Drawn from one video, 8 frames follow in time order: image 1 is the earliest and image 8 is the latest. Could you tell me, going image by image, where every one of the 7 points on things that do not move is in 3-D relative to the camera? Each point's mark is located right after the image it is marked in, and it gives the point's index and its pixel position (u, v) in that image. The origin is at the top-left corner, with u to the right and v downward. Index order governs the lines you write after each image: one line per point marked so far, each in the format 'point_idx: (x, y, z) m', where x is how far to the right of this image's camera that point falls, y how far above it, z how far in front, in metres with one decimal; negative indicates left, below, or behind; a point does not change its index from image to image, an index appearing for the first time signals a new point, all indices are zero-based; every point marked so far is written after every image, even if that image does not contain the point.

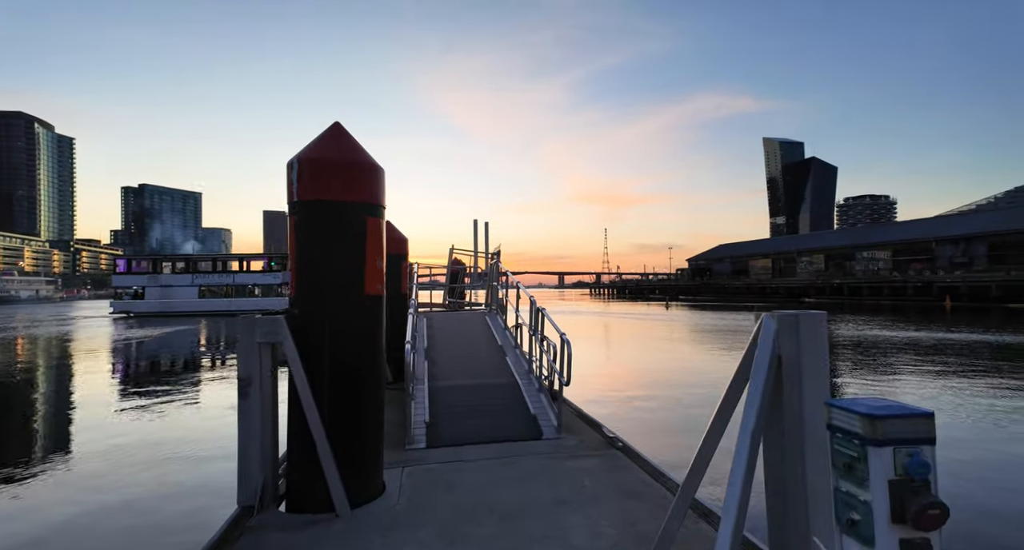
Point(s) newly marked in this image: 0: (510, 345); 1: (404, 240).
0: (0.0, -0.9, +6.4) m
1: (-1.5, +0.5, +7.2) m
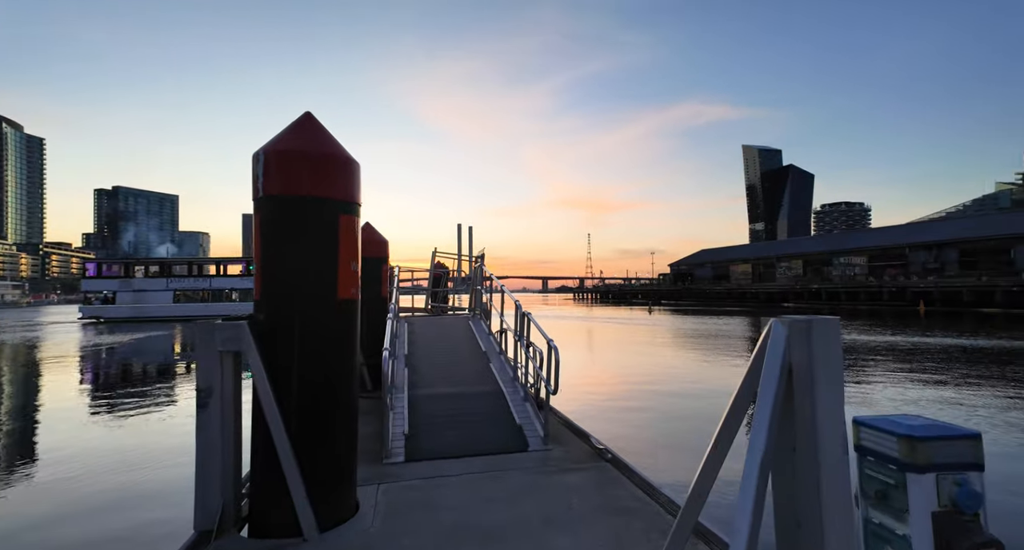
0: (-0.2, -0.9, +6.2) m
1: (-1.7, +0.4, +6.9) m
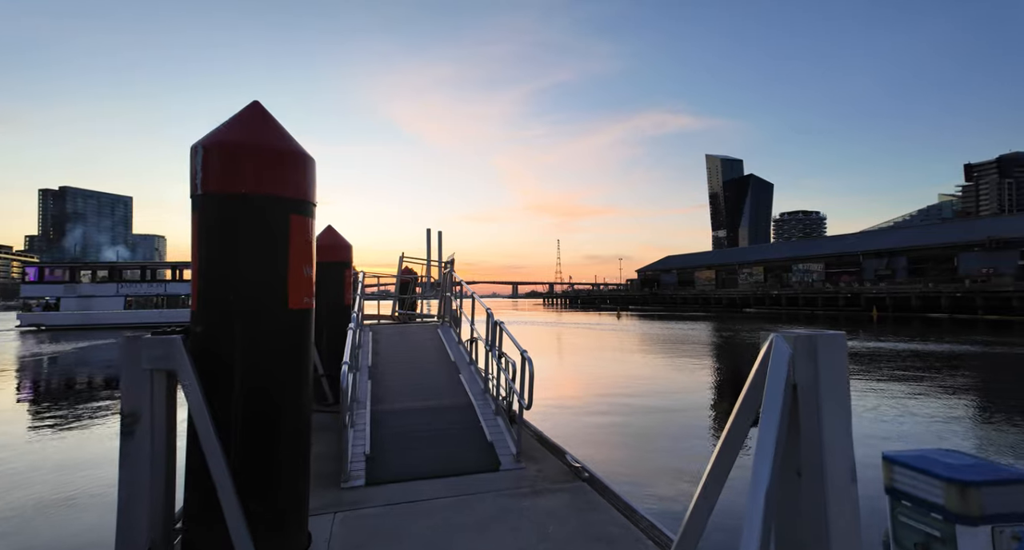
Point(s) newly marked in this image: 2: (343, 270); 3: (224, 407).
0: (-0.5, -1.0, +5.9) m
1: (-2.1, +0.4, +6.6) m
2: (-2.1, +0.1, +6.6) m
3: (-1.3, -0.6, +2.3) m
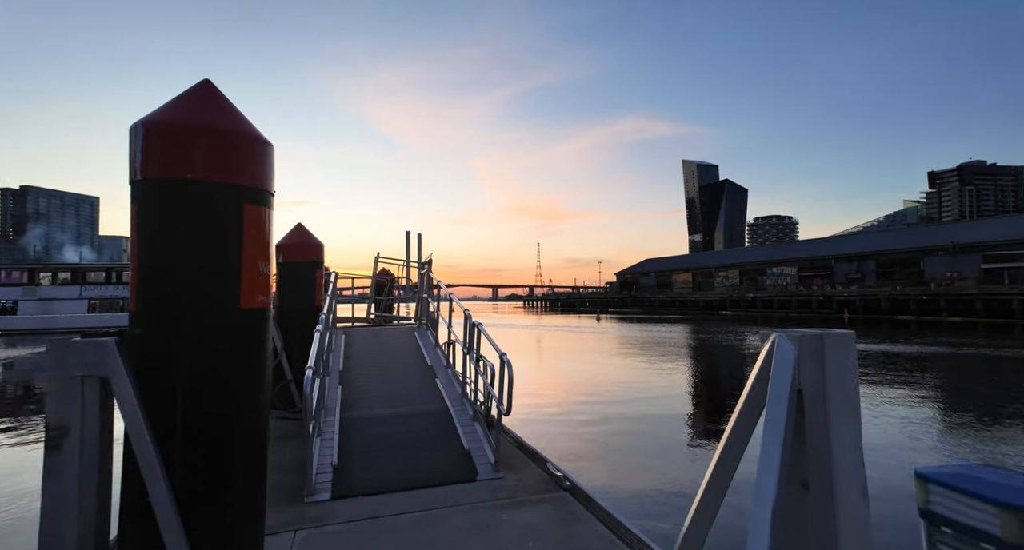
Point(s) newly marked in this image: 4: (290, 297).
0: (-0.8, -1.0, +5.7) m
1: (-2.4, +0.4, +6.3) m
2: (-2.4, +0.1, +6.3) m
3: (-1.4, -0.6, +2.1) m
4: (-2.7, -0.2, +6.2) m
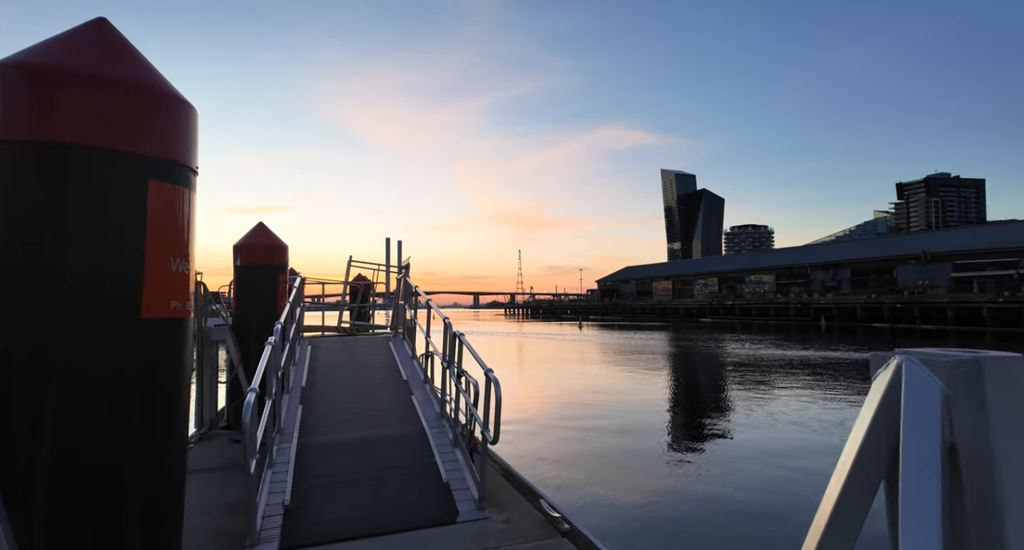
0: (-0.9, -1.0, +5.1) m
1: (-2.5, +0.3, +5.7) m
2: (-2.6, 0.0, +5.7) m
3: (-1.4, -0.6, +1.5) m
4: (-2.8, -0.3, +5.6) m
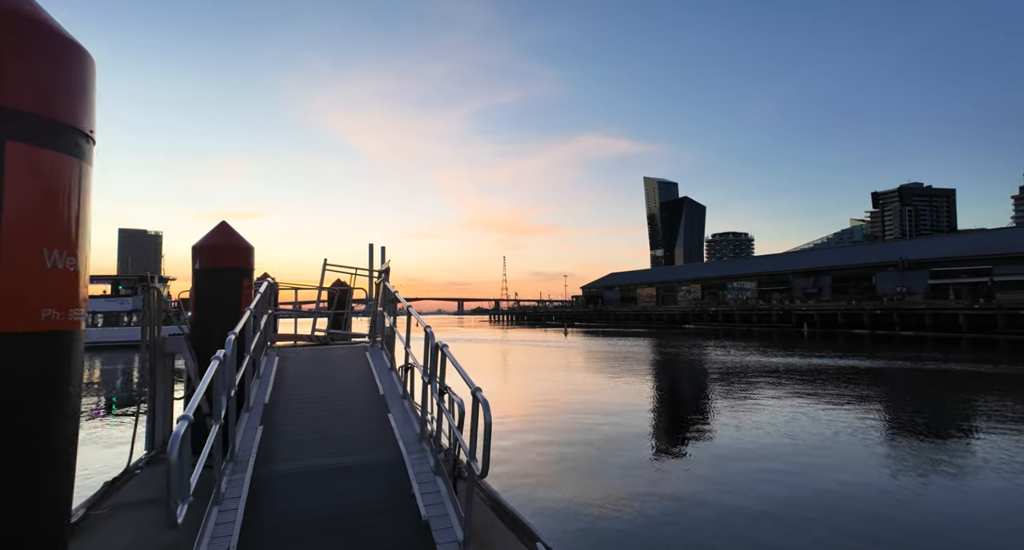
0: (-1.0, -1.1, +4.7) m
1: (-2.7, +0.3, +5.2) m
2: (-2.7, 0.0, +5.2) m
3: (-1.4, -0.5, +1.0) m
4: (-3.0, -0.3, +5.0) m
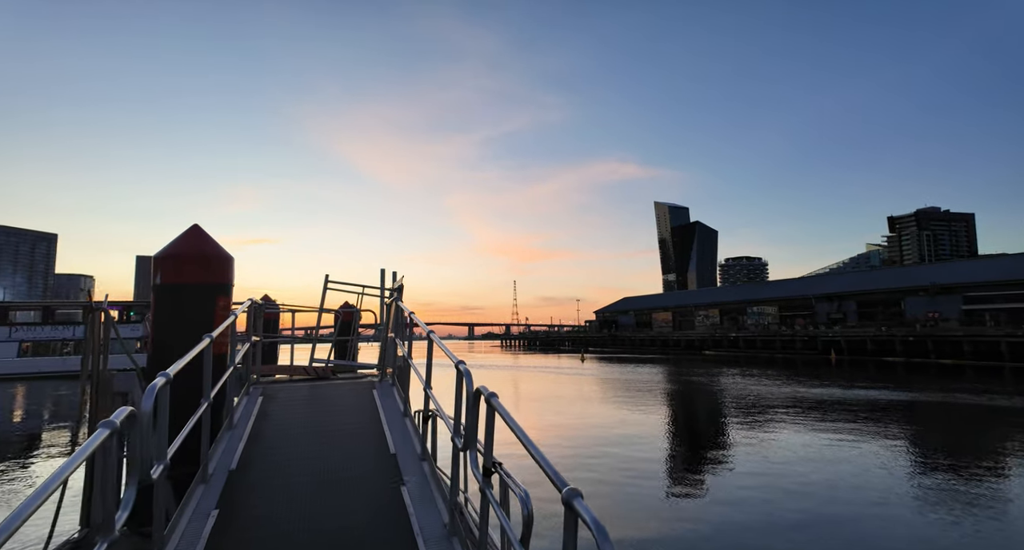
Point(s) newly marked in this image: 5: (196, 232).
0: (-0.7, -1.2, +3.4) m
1: (-2.3, +0.1, +4.1) m
2: (-2.3, -0.2, +4.0) m
3: (-1.1, -0.5, -0.2) m
4: (-2.6, -0.5, +3.9) m
5: (-2.5, +0.3, +4.1) m
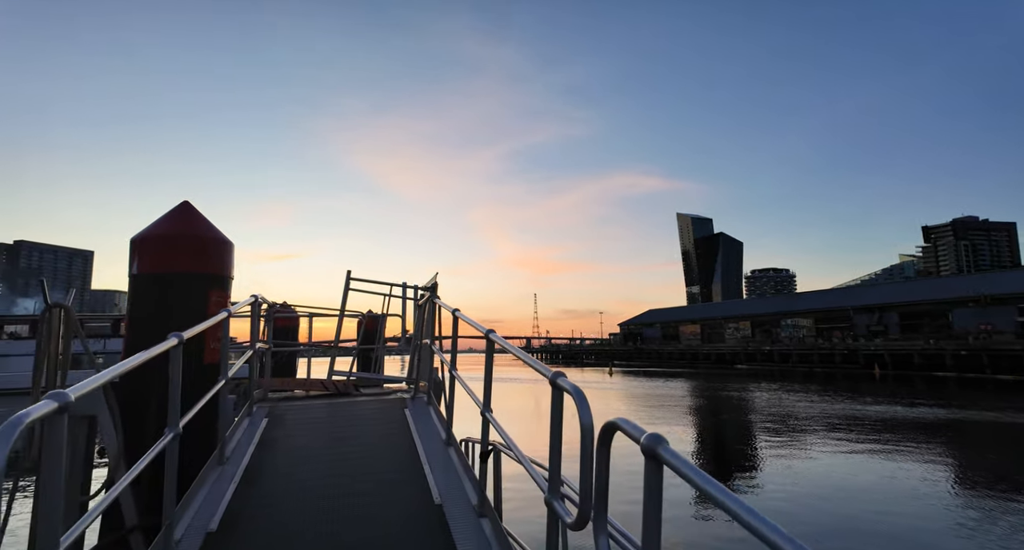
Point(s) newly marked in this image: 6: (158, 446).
0: (-0.2, -1.1, +2.5) m
1: (-1.8, +0.2, +3.2) m
2: (-1.8, -0.1, +3.2) m
3: (-0.8, -0.3, -1.1) m
4: (-2.1, -0.4, +3.0) m
5: (-2.0, +0.4, +3.2) m
6: (-1.4, -0.7, +2.0) m
